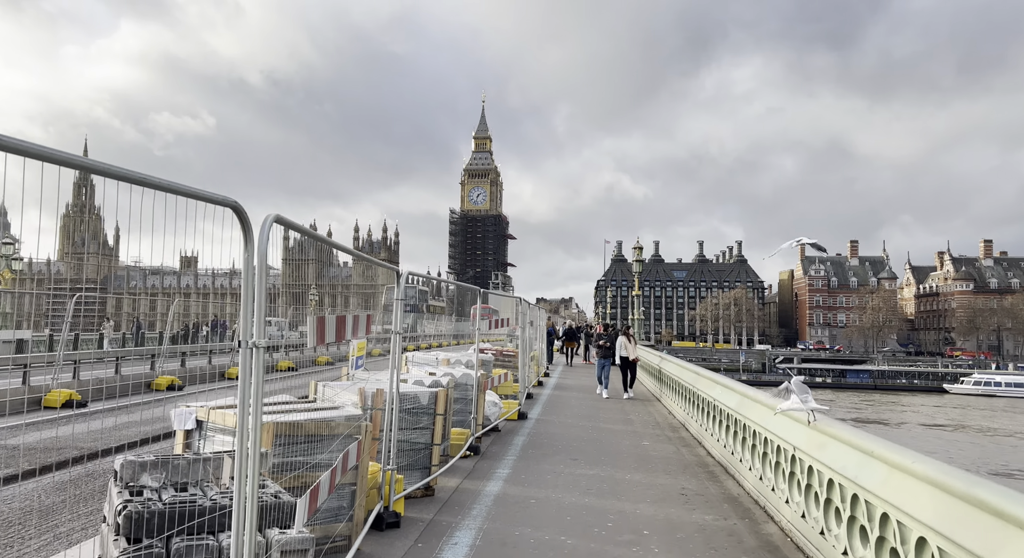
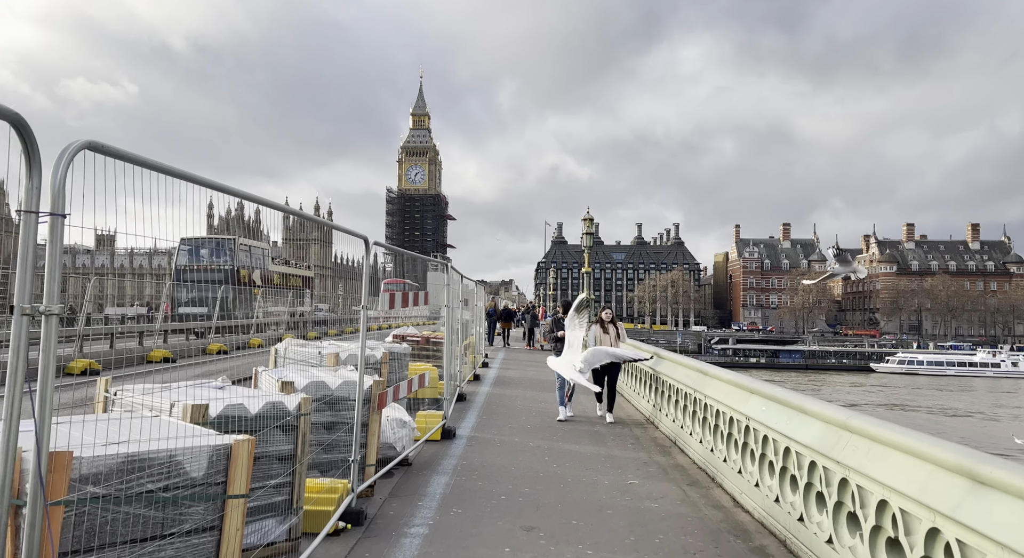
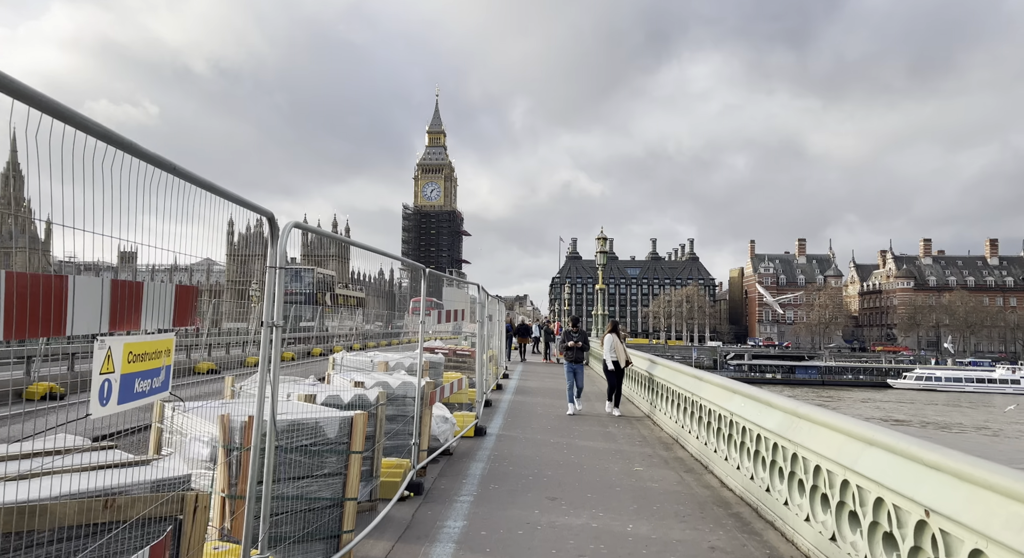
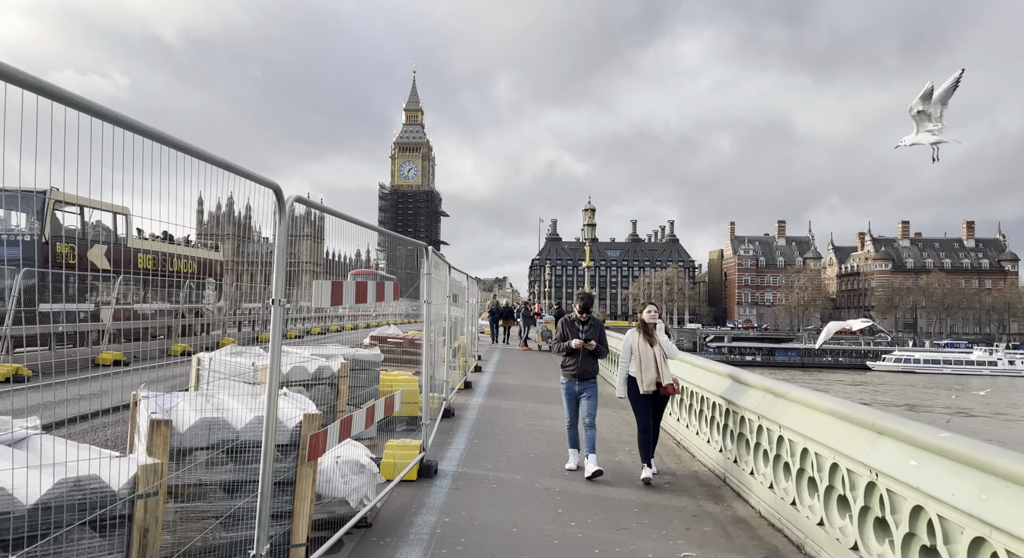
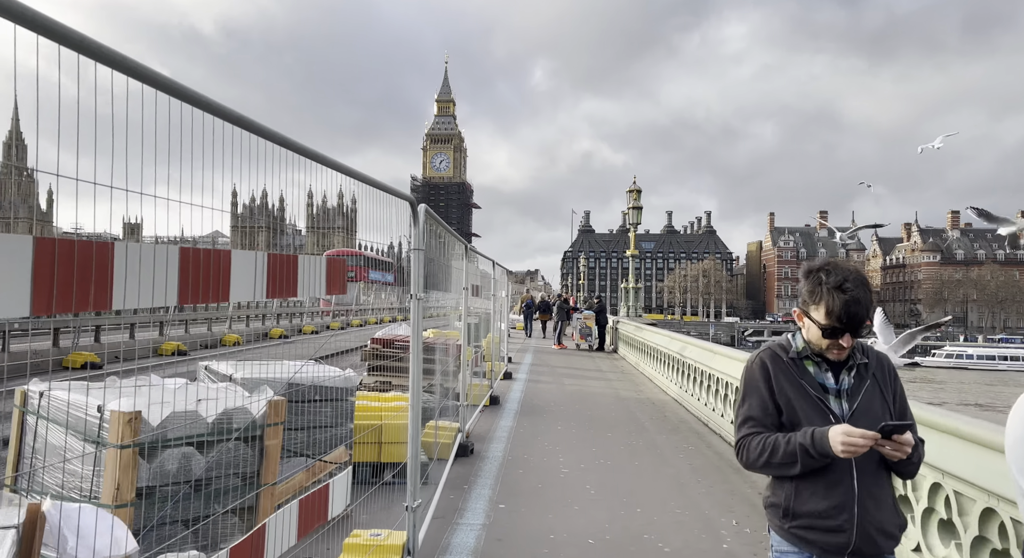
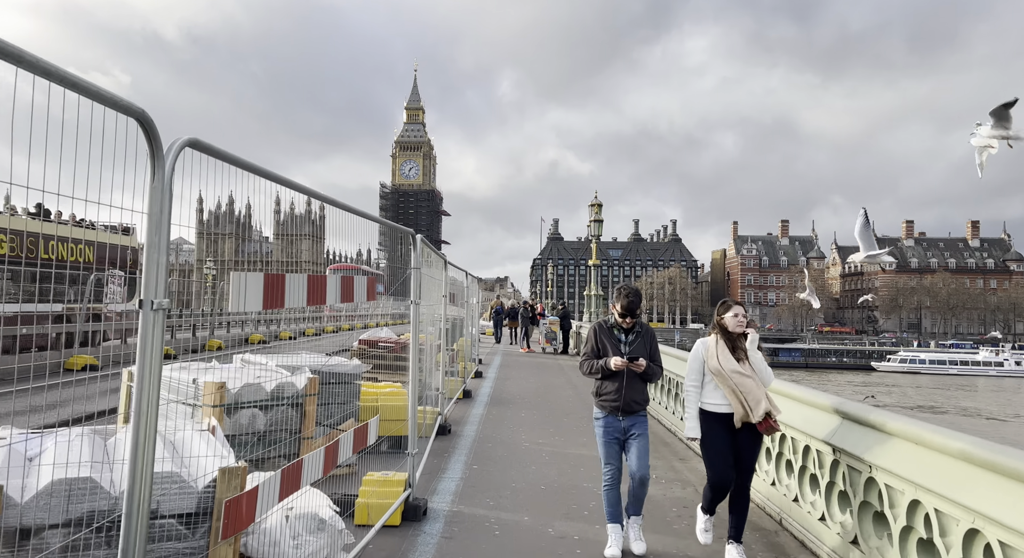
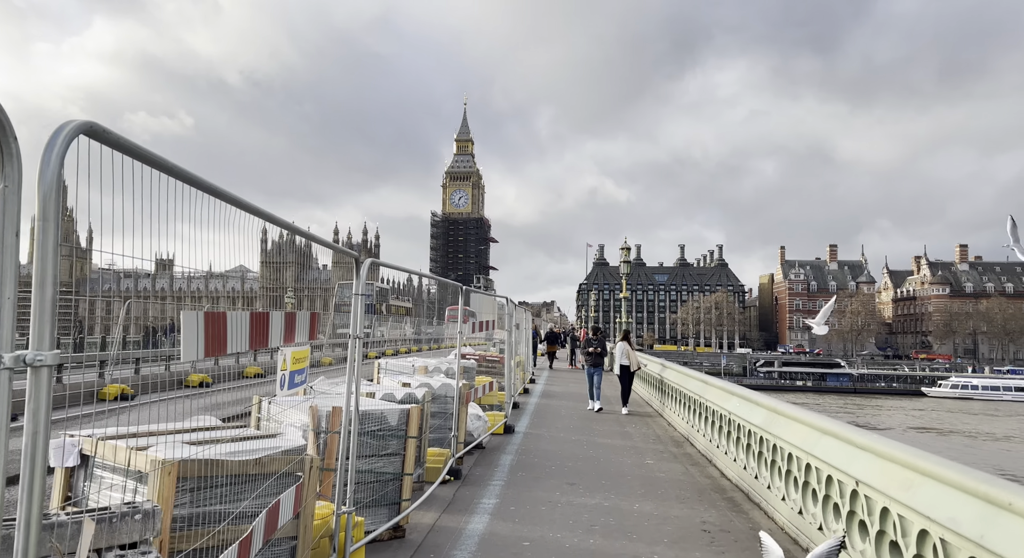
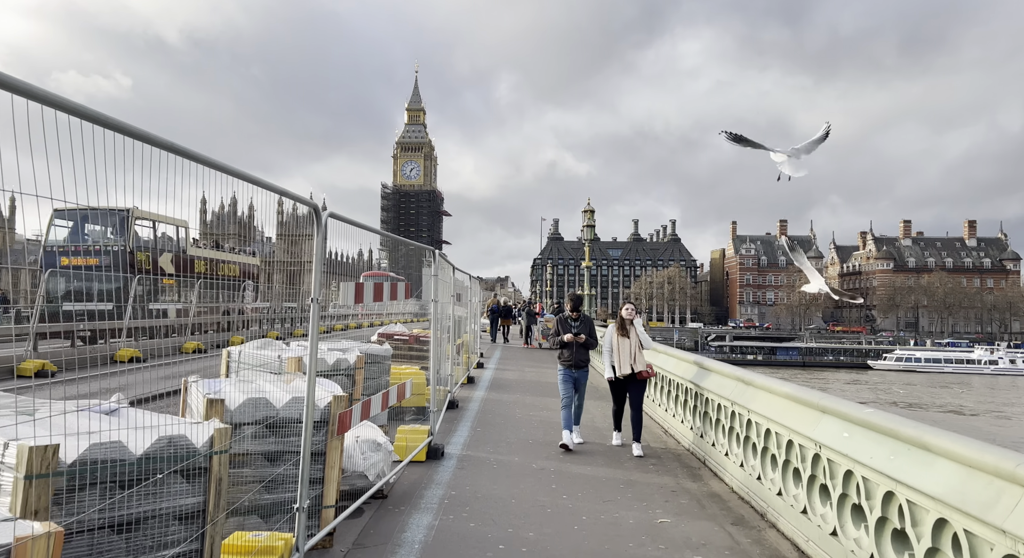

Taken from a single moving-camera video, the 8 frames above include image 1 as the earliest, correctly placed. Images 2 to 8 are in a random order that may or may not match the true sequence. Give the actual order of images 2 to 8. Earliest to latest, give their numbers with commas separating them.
7, 3, 2, 8, 4, 6, 5
